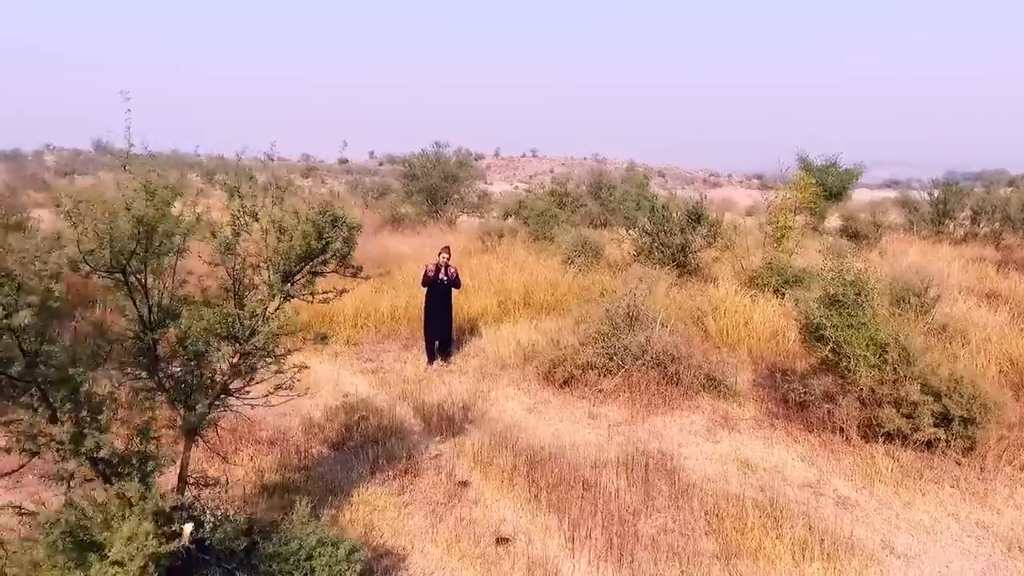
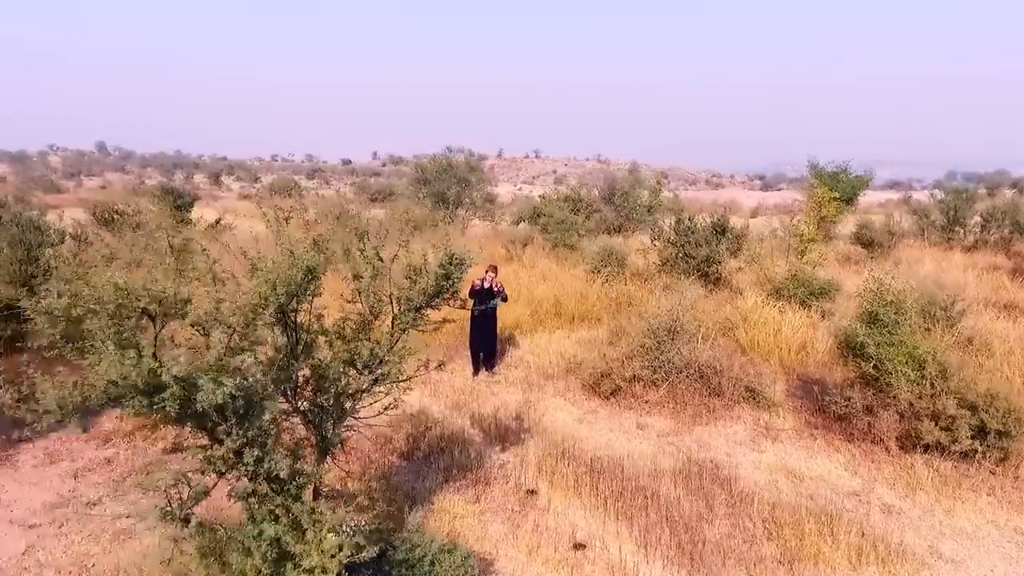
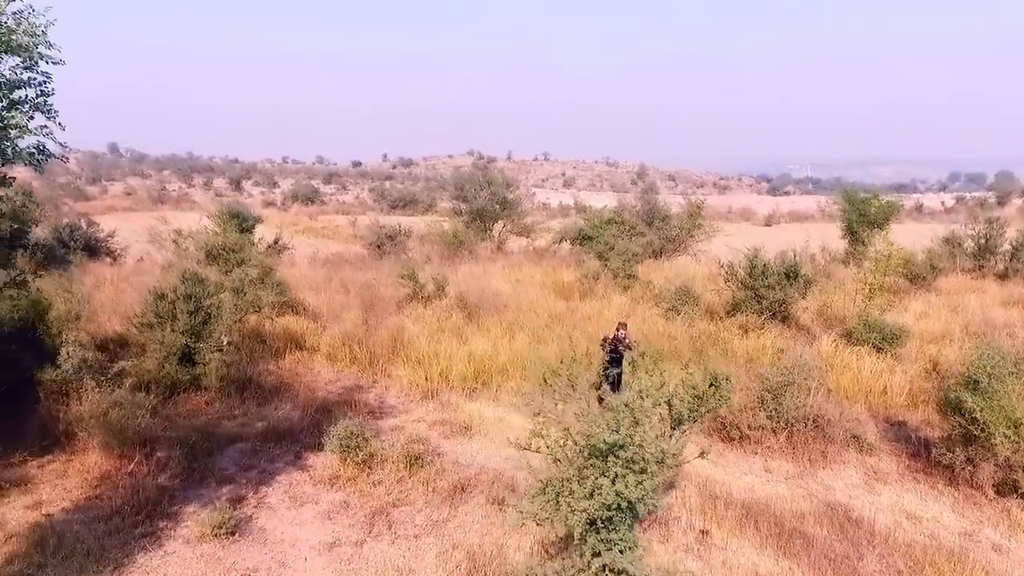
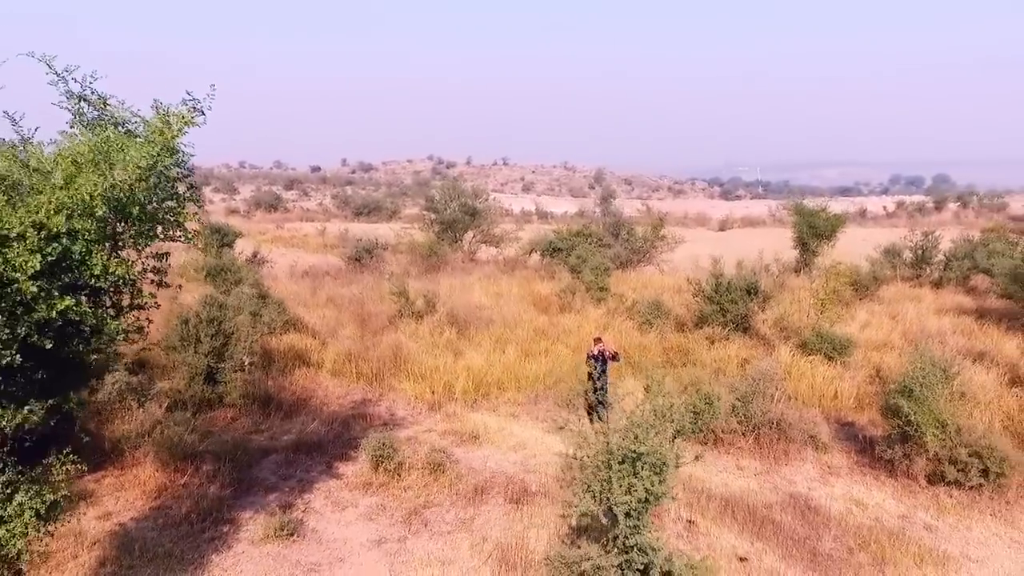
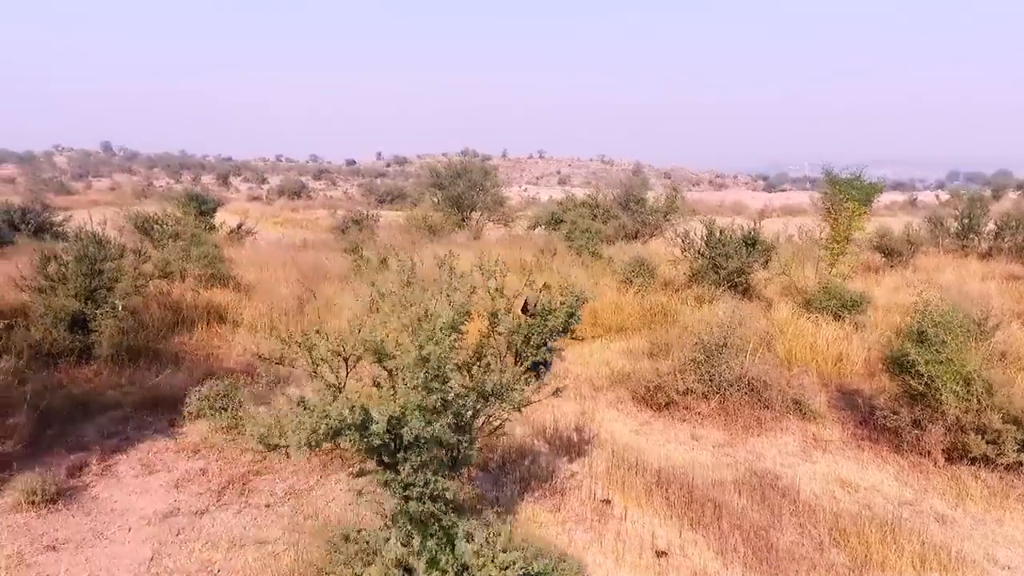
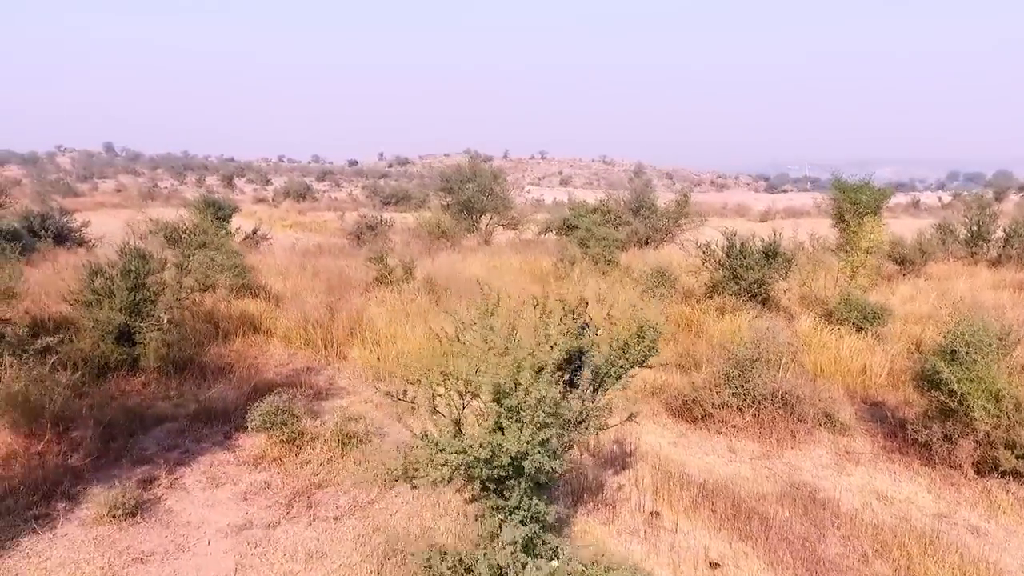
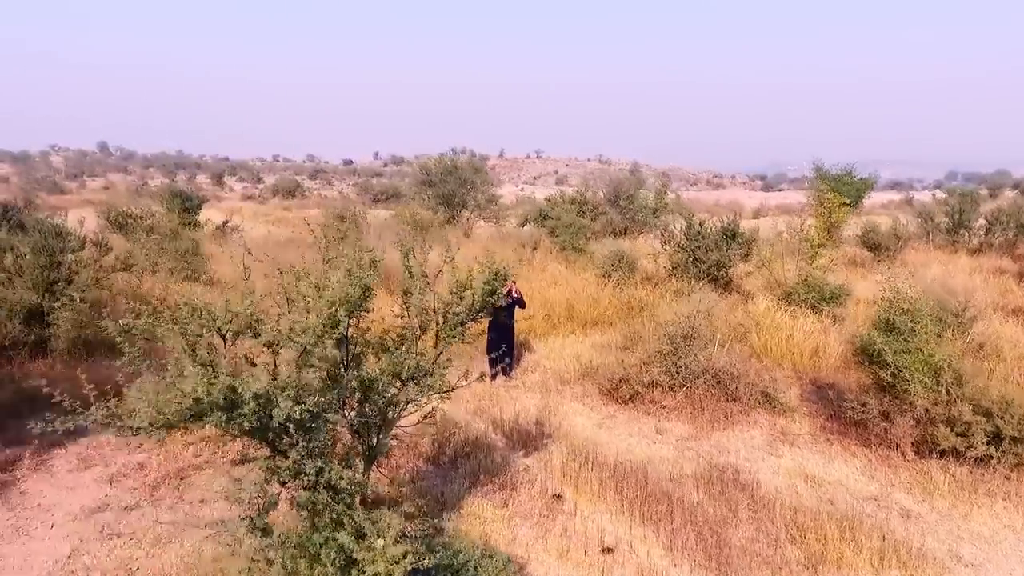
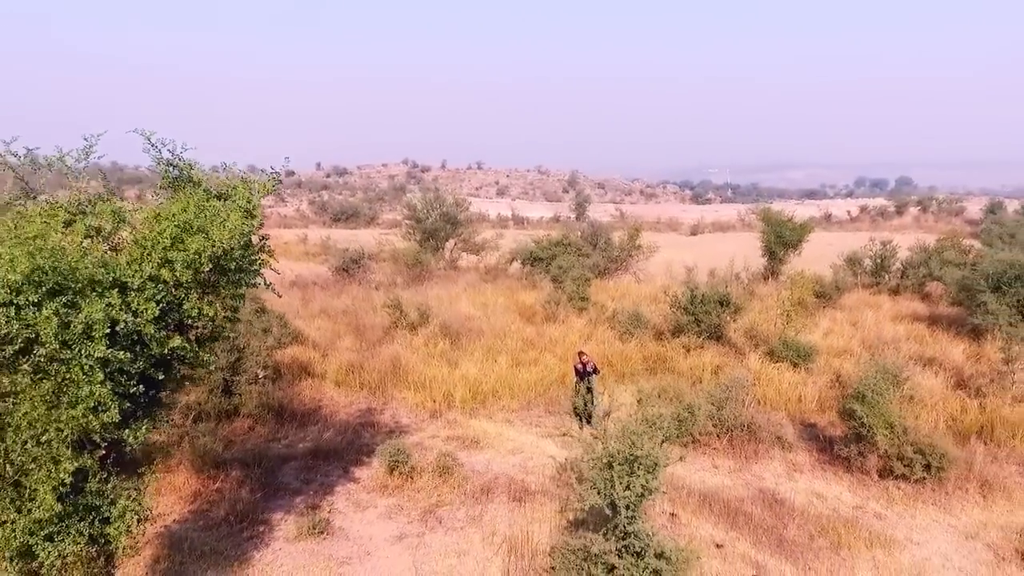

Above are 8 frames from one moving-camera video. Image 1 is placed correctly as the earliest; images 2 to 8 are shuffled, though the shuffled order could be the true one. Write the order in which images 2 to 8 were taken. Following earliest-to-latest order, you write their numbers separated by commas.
2, 7, 5, 6, 3, 4, 8
